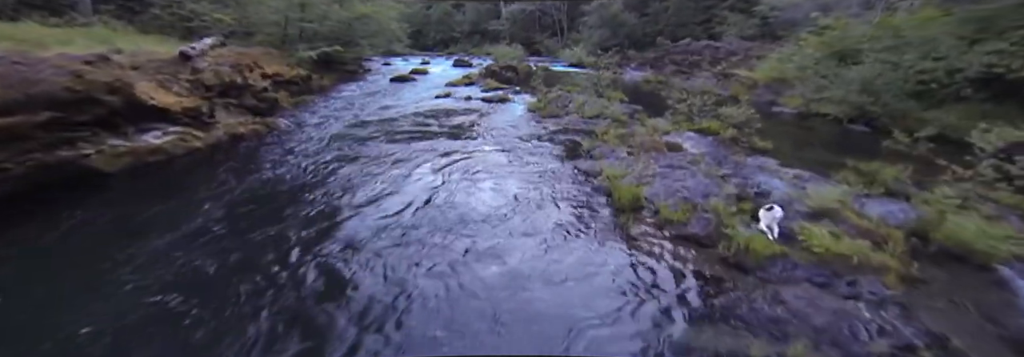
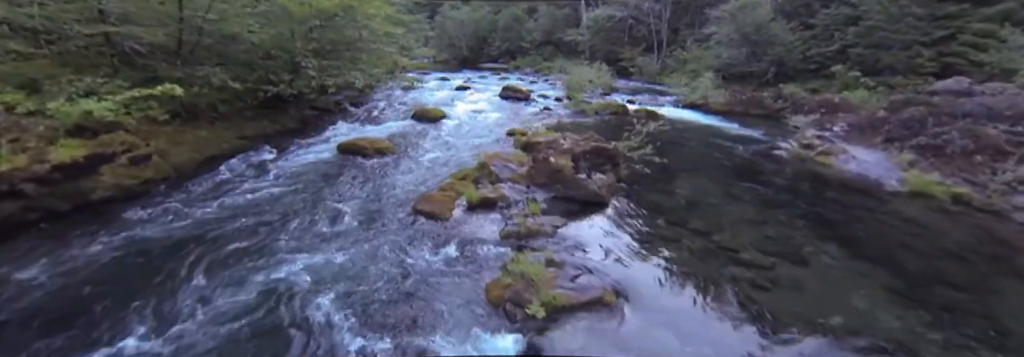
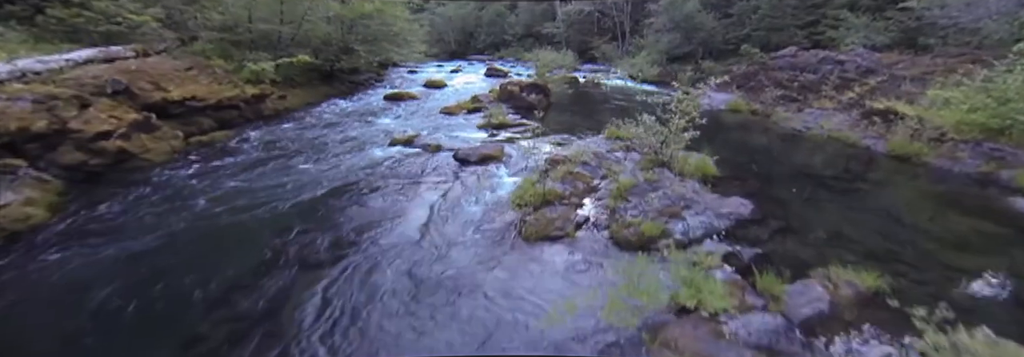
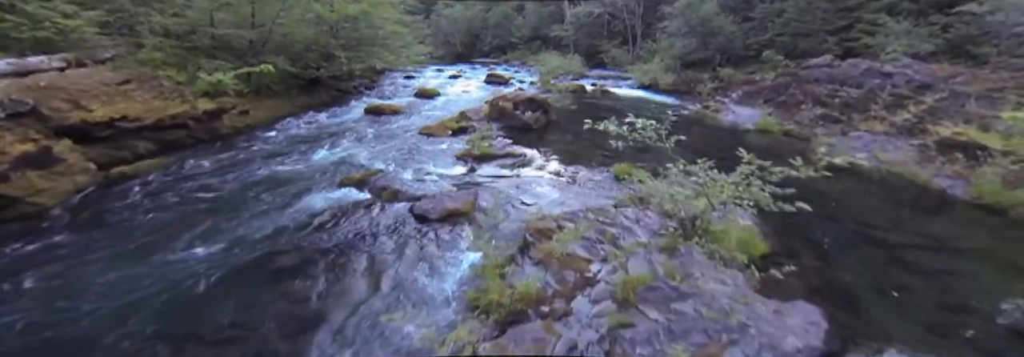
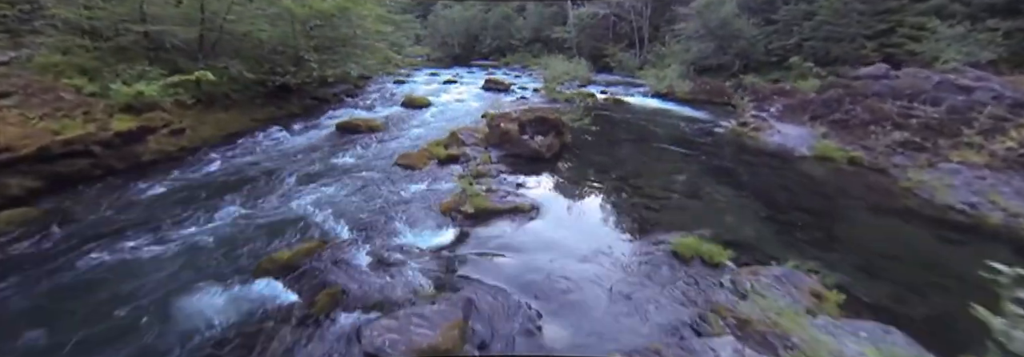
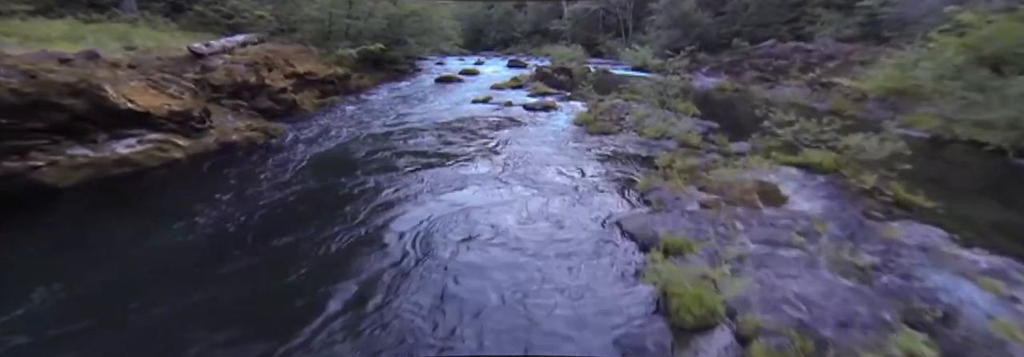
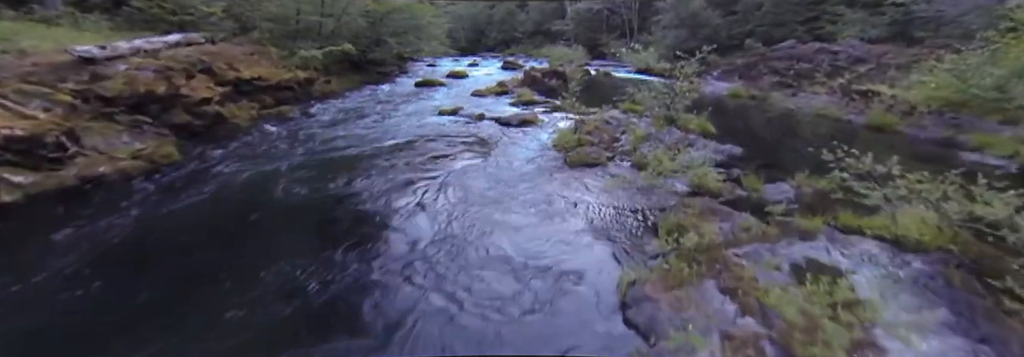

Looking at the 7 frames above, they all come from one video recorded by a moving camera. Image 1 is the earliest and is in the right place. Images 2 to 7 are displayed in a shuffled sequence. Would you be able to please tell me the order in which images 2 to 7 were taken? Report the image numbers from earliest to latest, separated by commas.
6, 7, 3, 4, 5, 2
